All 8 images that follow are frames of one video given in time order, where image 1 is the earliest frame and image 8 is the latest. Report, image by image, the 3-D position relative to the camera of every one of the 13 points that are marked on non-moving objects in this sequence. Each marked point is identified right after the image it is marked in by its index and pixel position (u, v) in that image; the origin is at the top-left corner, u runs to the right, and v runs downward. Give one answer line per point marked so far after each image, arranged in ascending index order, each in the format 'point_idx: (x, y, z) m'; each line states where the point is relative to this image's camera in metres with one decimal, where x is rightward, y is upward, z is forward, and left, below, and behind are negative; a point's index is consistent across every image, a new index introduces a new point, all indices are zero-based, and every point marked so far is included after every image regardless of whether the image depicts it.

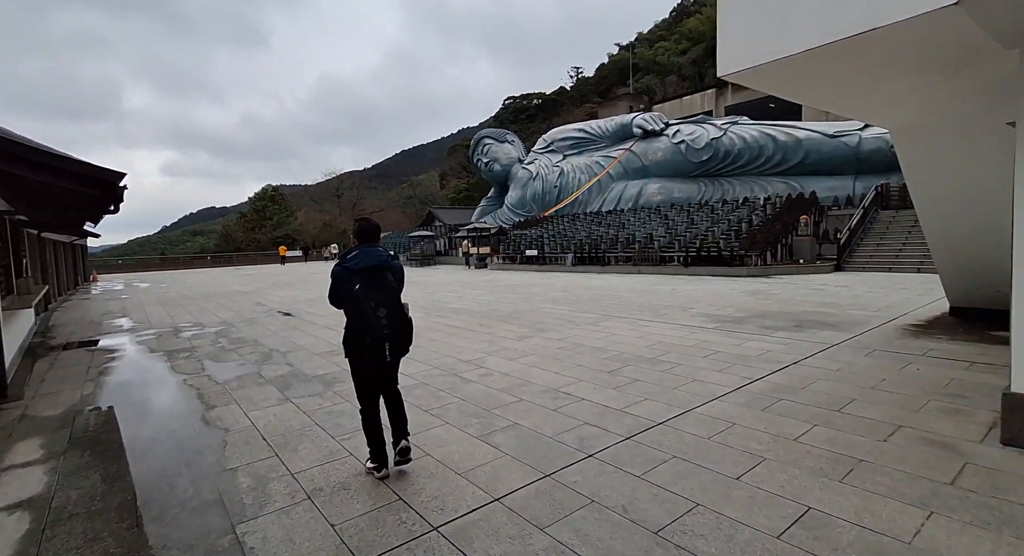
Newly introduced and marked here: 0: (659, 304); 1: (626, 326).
0: (+1.9, -0.4, +6.8) m
1: (+1.2, -0.5, +5.2) m
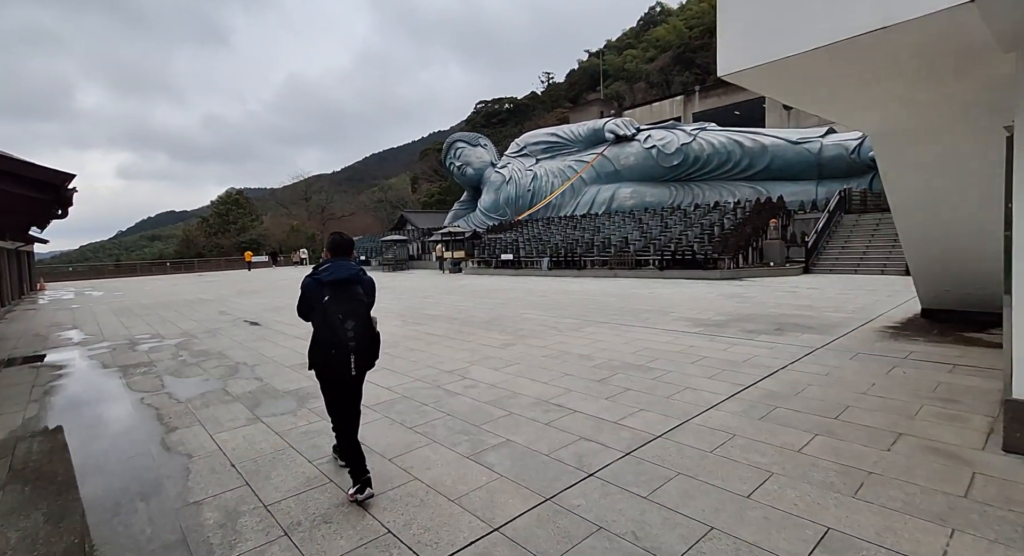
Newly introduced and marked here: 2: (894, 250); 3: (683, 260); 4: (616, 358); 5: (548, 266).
0: (+1.6, -0.4, +6.7) m
1: (+1.0, -0.6, +5.2) m
2: (+7.5, +0.6, +10.2) m
3: (+3.8, +0.4, +11.2) m
4: (+0.8, -0.6, +4.1) m
5: (+1.0, +0.3, +14.2) m
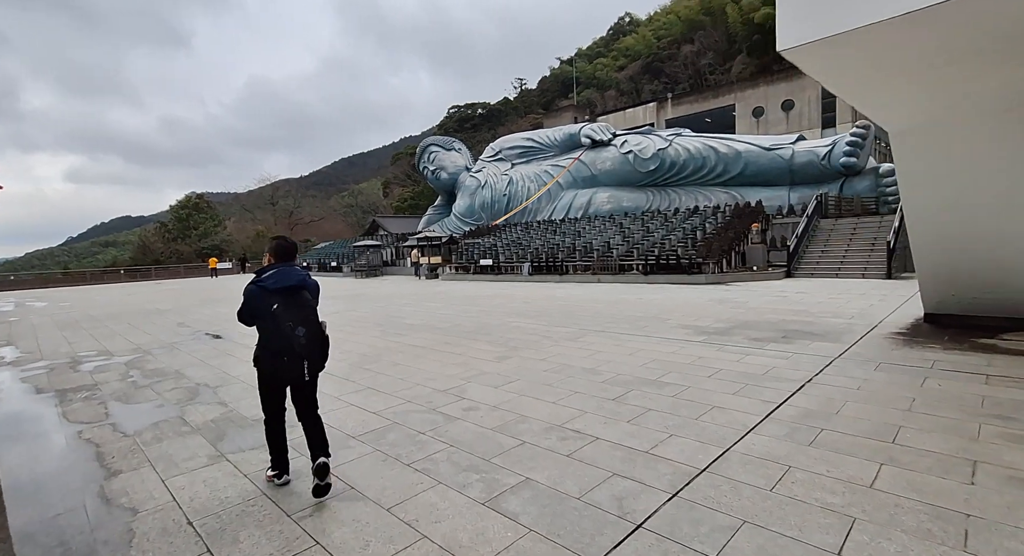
0: (+1.5, -0.5, +6.4) m
1: (+0.9, -0.6, +4.8) m
2: (+7.1, +0.5, +10.3) m
3: (+3.3, +0.3, +11.0) m
4: (+0.8, -0.7, +3.7) m
5: (+0.5, +0.2, +13.9) m
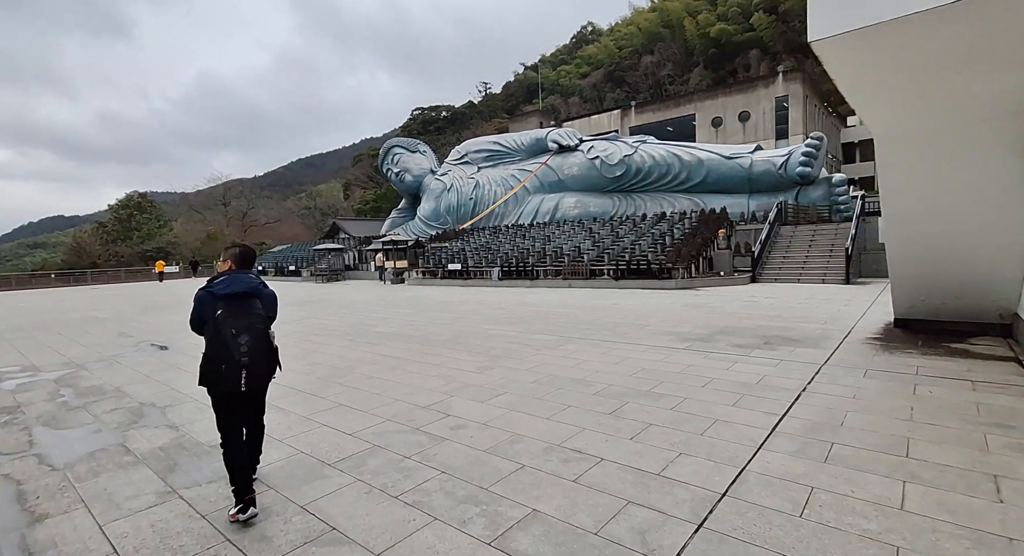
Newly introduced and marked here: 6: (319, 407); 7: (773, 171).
0: (+1.2, -0.6, +6.3) m
1: (+0.8, -0.7, +4.7) m
2: (+6.5, +0.4, +10.6) m
3: (+2.7, +0.2, +11.1) m
4: (+0.7, -0.7, +3.6) m
5: (-0.4, +0.1, +13.7) m
6: (-1.3, -0.9, +3.4) m
7: (+8.8, +3.6, +17.4) m
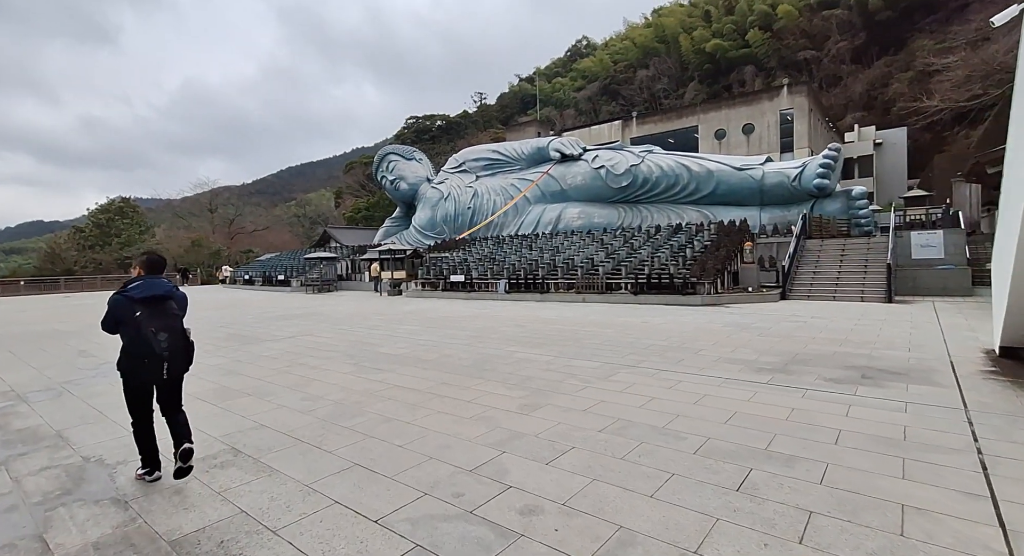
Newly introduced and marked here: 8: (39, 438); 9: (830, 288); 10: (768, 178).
0: (+1.5, -0.7, +5.5) m
1: (+1.1, -0.8, +3.8) m
2: (+6.7, +0.1, +9.8) m
3: (+2.9, -0.1, +10.3) m
4: (+1.1, -0.8, +2.7) m
5: (-0.2, -0.3, +12.8) m
6: (-0.9, -0.9, +2.5) m
7: (+8.9, +3.1, +16.8) m
8: (-2.7, -0.9, +3.0) m
9: (+6.0, -0.2, +9.8) m
10: (+8.5, +3.4, +17.2) m
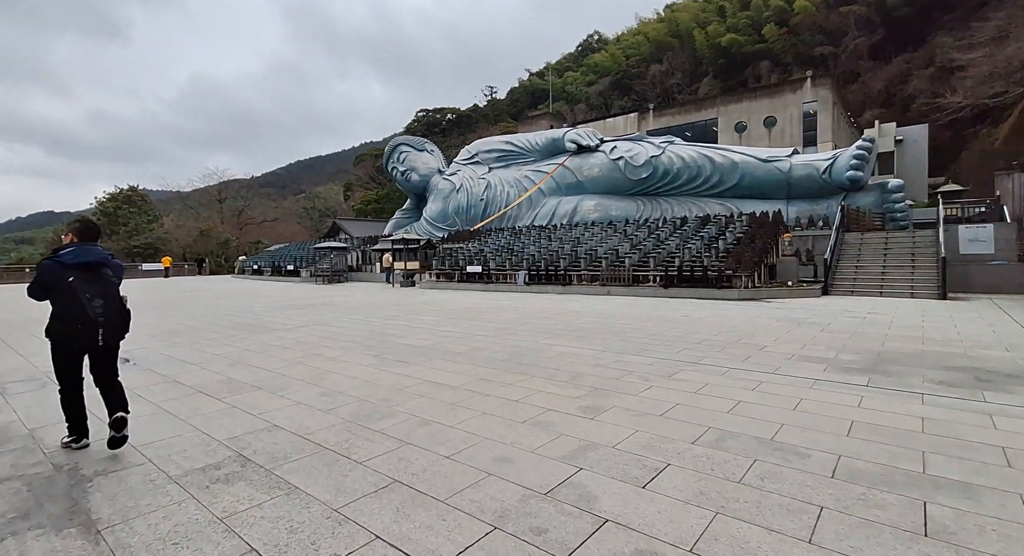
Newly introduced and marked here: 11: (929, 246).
0: (+1.9, -0.6, +4.9) m
1: (+1.4, -0.7, +3.3) m
2: (+7.2, +0.2, +9.2) m
3: (+3.4, 0.0, +9.7) m
4: (+1.4, -0.7, +2.2) m
5: (+0.3, -0.1, +12.2) m
6: (-0.6, -0.8, +2.0) m
7: (+9.5, +3.2, +16.1) m
8: (-2.4, -0.8, +2.5) m
9: (+6.4, -0.1, +9.1) m
10: (+9.1, +3.5, +16.5) m
11: (+7.9, +0.6, +9.9) m
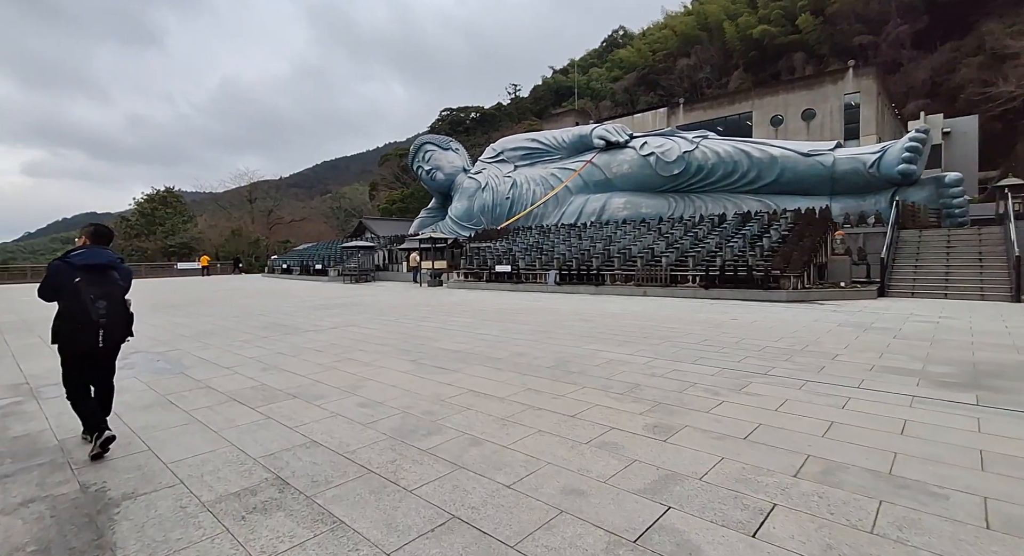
0: (+2.2, -0.6, +4.5) m
1: (+1.8, -0.7, +2.9) m
2: (+7.8, +0.1, +8.5) m
3: (+4.0, 0.0, +9.2) m
4: (+1.7, -0.8, +1.8) m
5: (+1.0, 0.0, +11.9) m
6: (-0.3, -0.8, +1.7) m
7: (+10.4, +3.2, +15.4) m
8: (-2.1, -0.8, +2.3) m
9: (+7.0, -0.1, +8.5) m
10: (+10.0, +3.5, +15.8) m
11: (+8.5, +0.6, +9.3) m
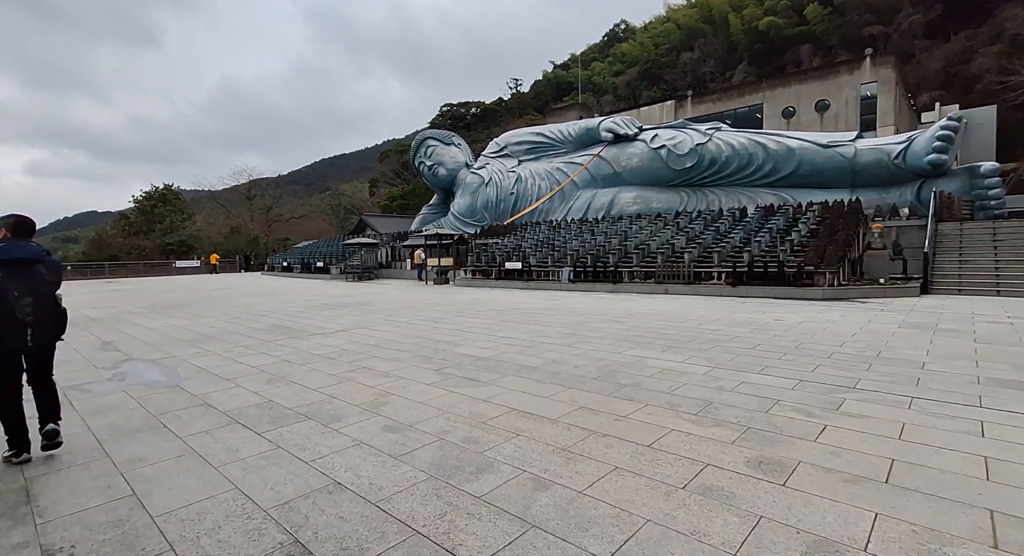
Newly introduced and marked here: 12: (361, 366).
0: (+2.5, -0.6, +4.0) m
1: (+2.0, -0.7, +2.4) m
2: (+8.0, +0.2, +8.0) m
3: (+4.2, +0.1, +8.7) m
4: (+2.0, -0.8, +1.3) m
5: (+1.3, 0.0, +11.4) m
6: (0.0, -0.8, +1.2) m
7: (+10.6, +3.3, +14.8) m
8: (-1.8, -0.8, +1.7) m
9: (+7.3, 0.0, +8.0) m
10: (+10.2, +3.6, +15.2) m
11: (+8.8, +0.7, +8.7) m
12: (-1.2, -0.7, +4.2) m
